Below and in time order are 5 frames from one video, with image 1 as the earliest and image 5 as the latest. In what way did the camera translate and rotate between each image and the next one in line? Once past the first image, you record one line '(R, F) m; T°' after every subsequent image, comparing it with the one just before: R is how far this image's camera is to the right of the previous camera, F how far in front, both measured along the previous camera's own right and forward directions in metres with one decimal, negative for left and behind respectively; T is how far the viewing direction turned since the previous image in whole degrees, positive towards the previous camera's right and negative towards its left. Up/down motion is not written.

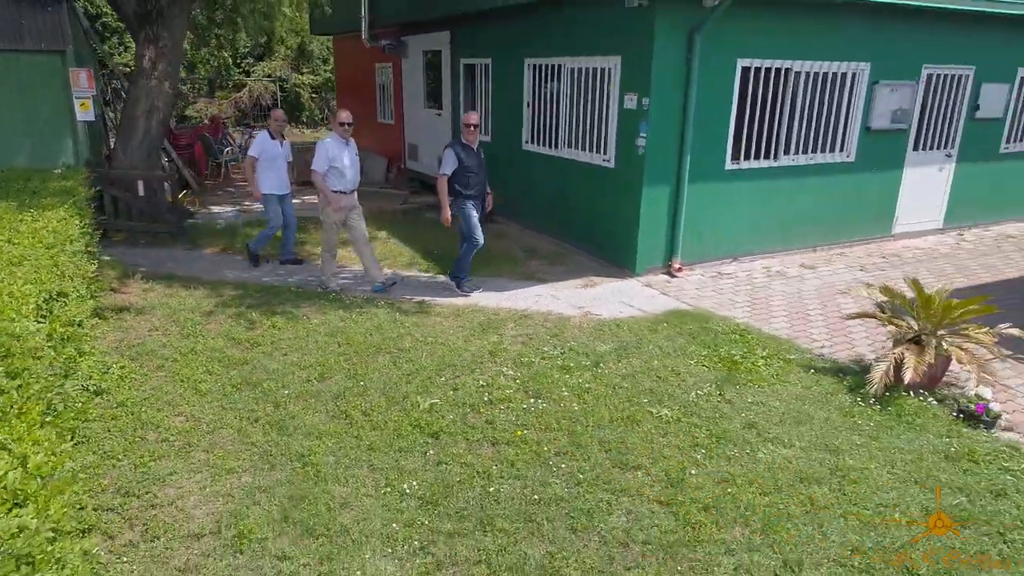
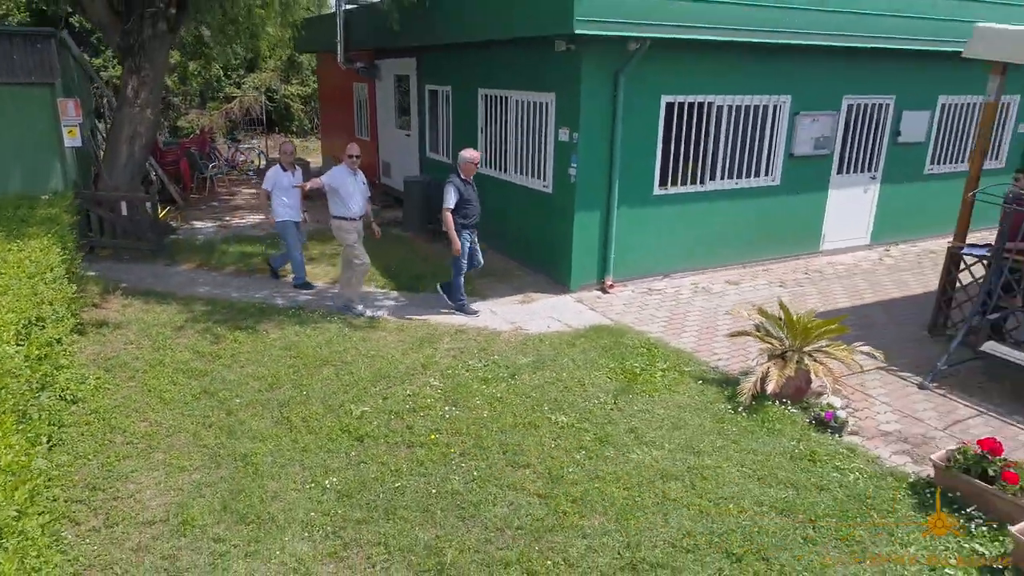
(+0.5, -0.6) m; 0°
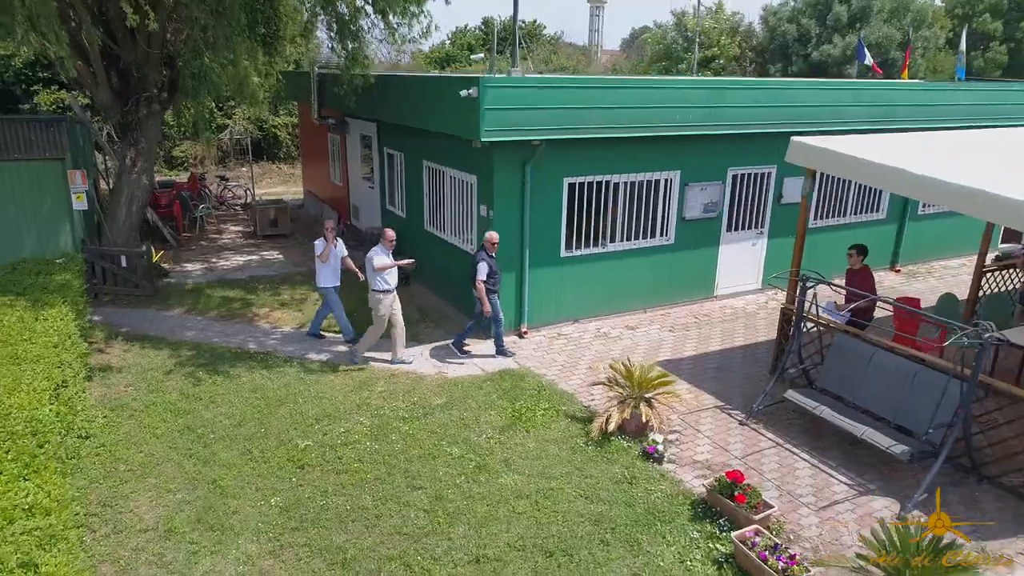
(+0.8, -1.5) m; 0°
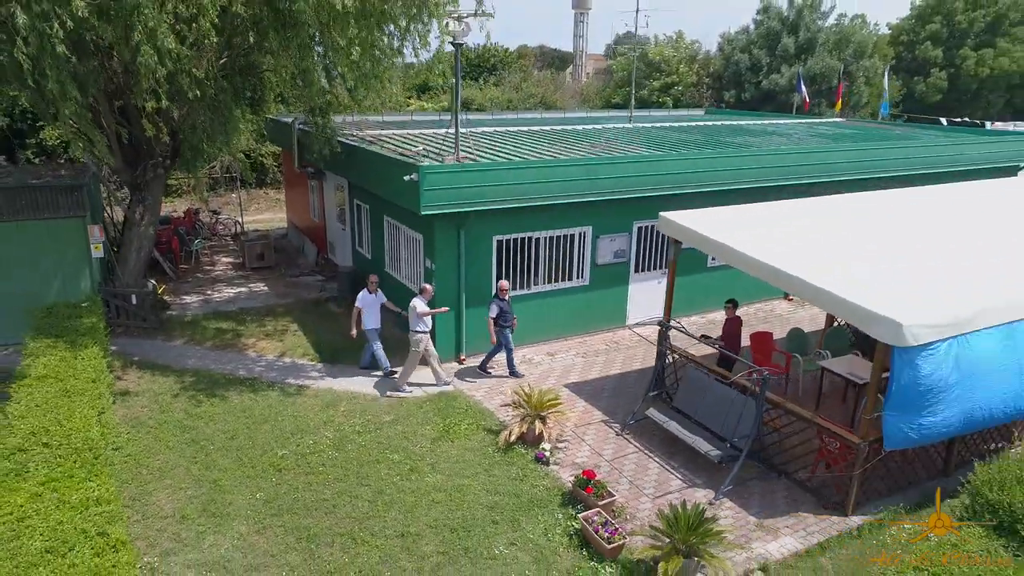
(+0.7, -2.1) m; +1°
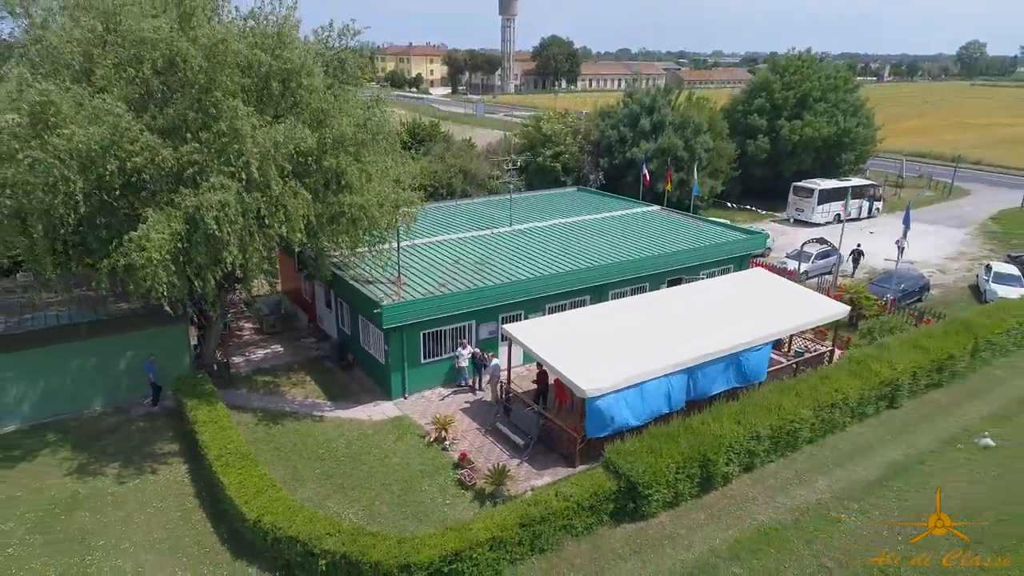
(+0.6, -9.4) m; +5°
